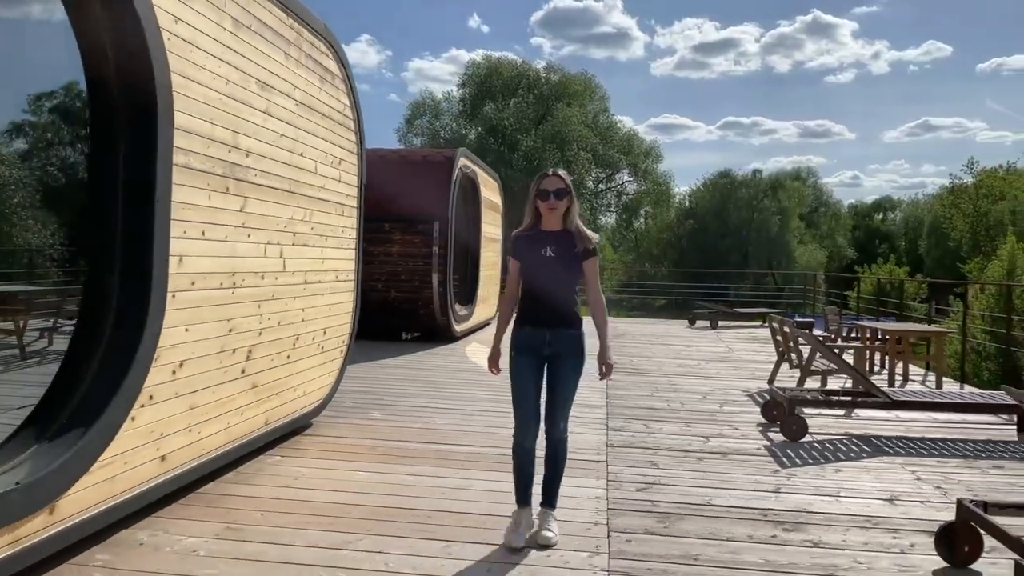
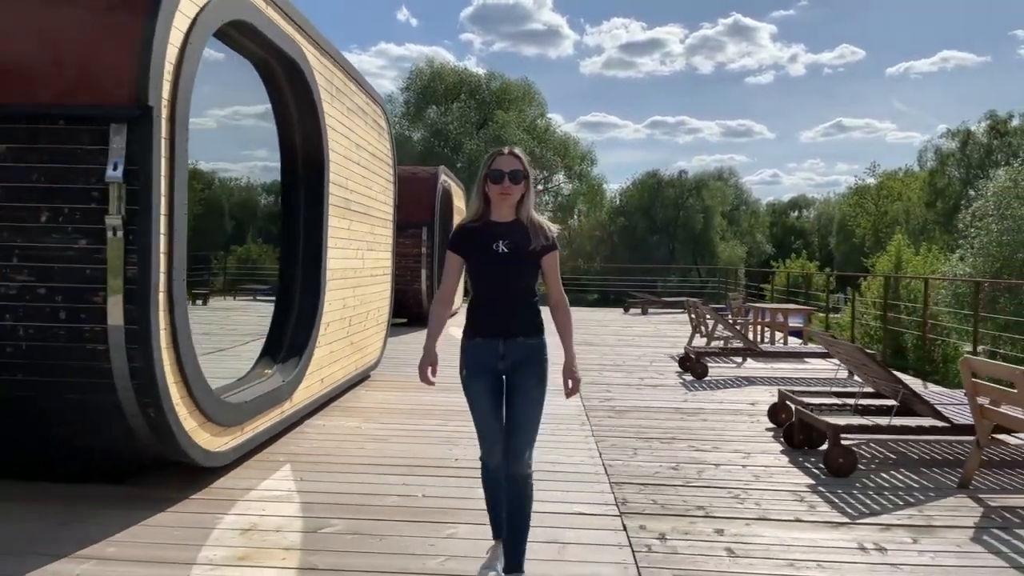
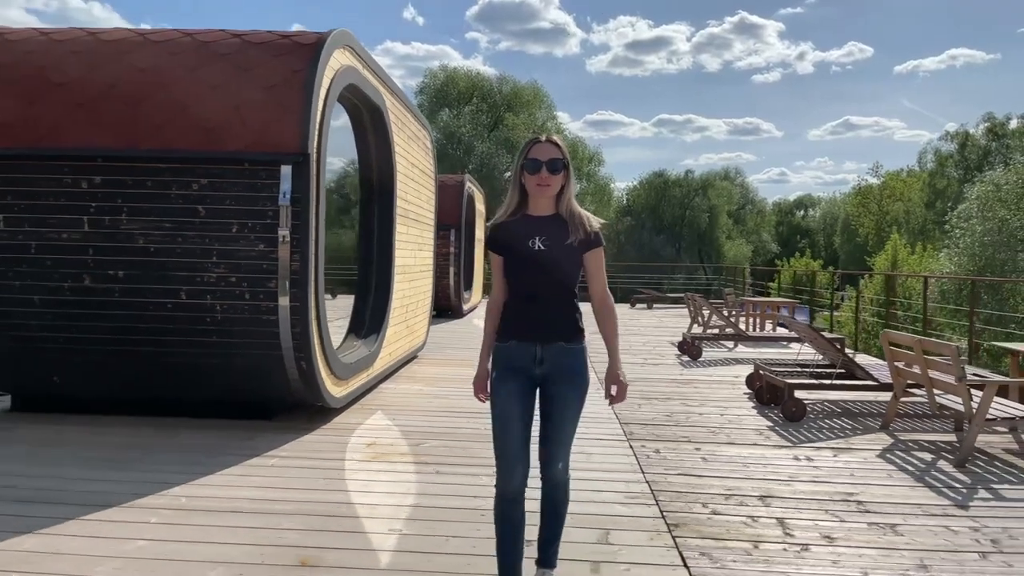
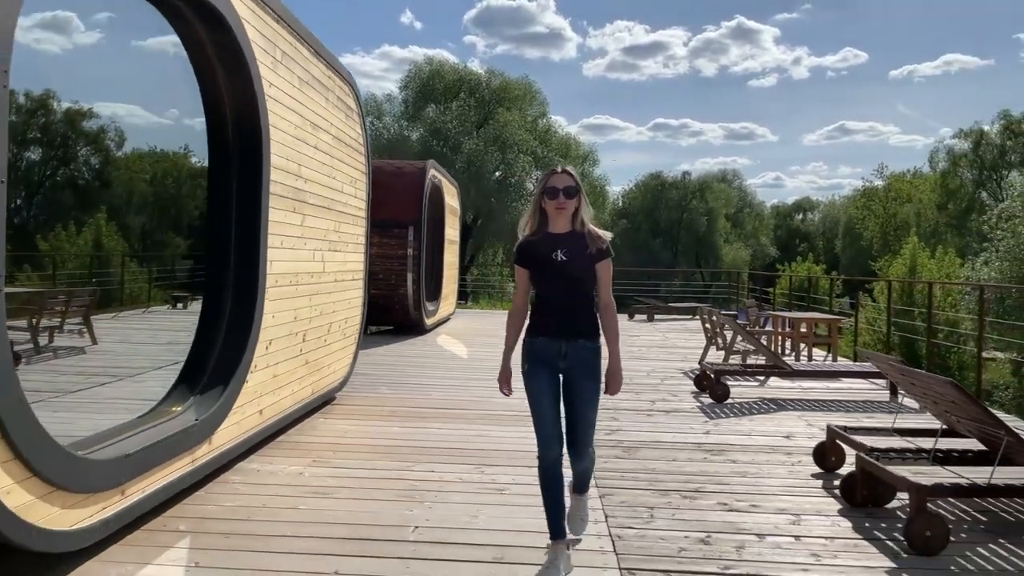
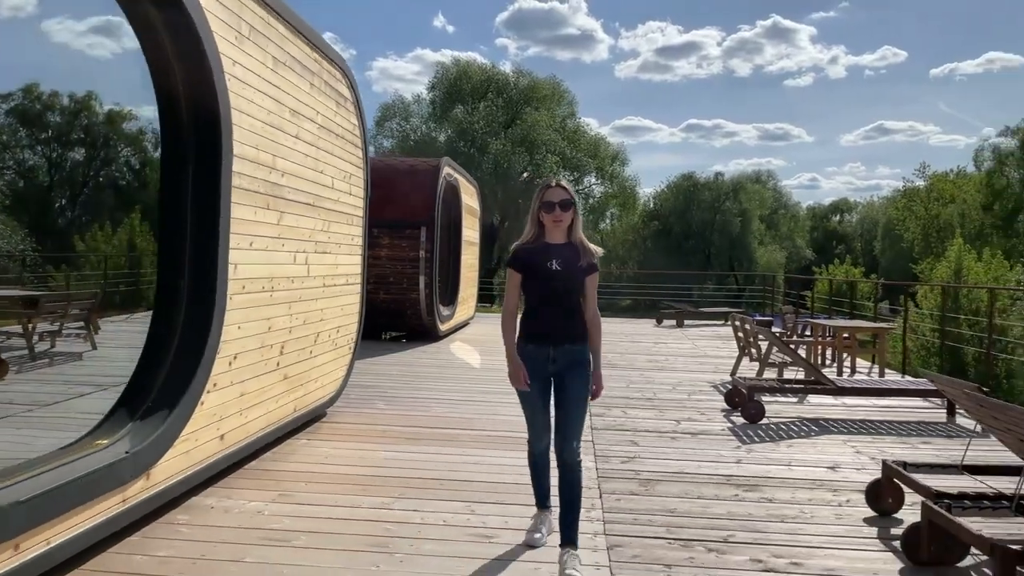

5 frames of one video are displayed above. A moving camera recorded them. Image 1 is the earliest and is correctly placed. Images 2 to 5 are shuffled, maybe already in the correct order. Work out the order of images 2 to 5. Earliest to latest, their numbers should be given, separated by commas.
5, 4, 2, 3
